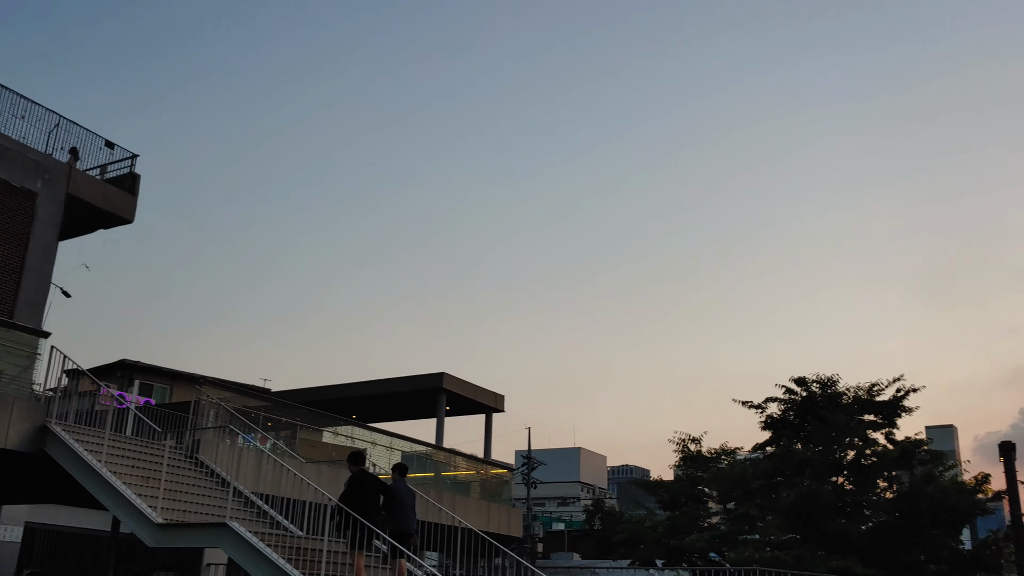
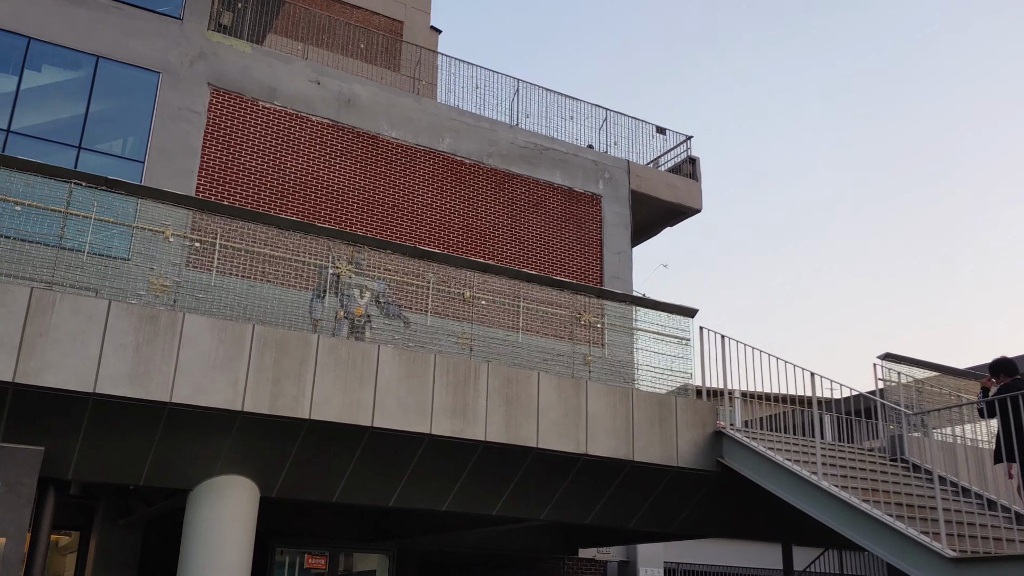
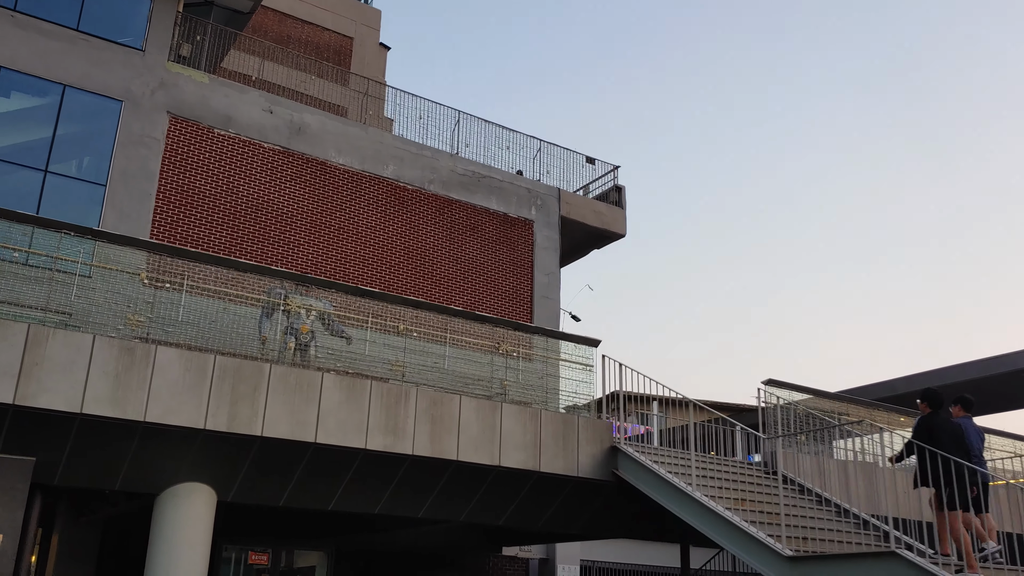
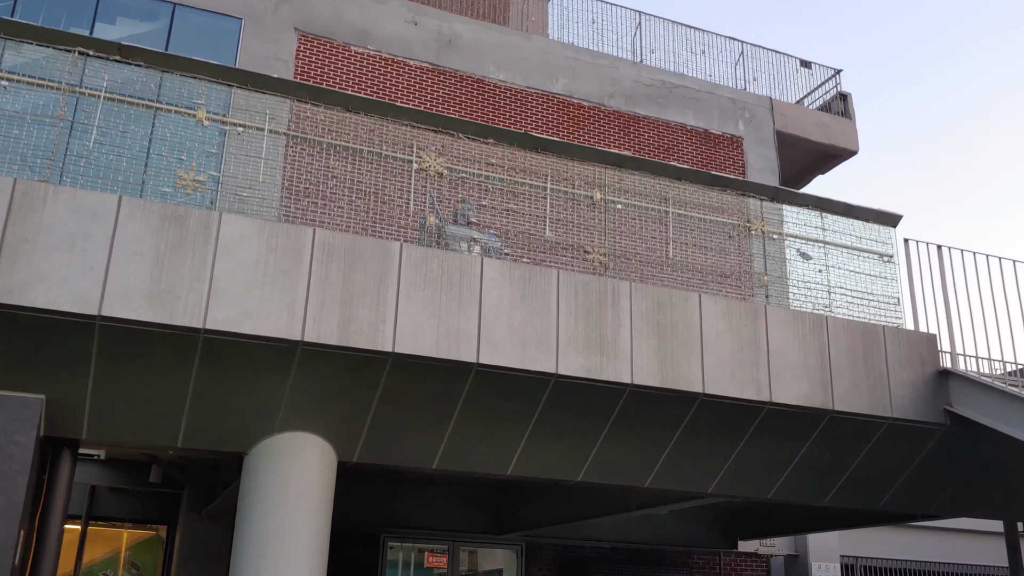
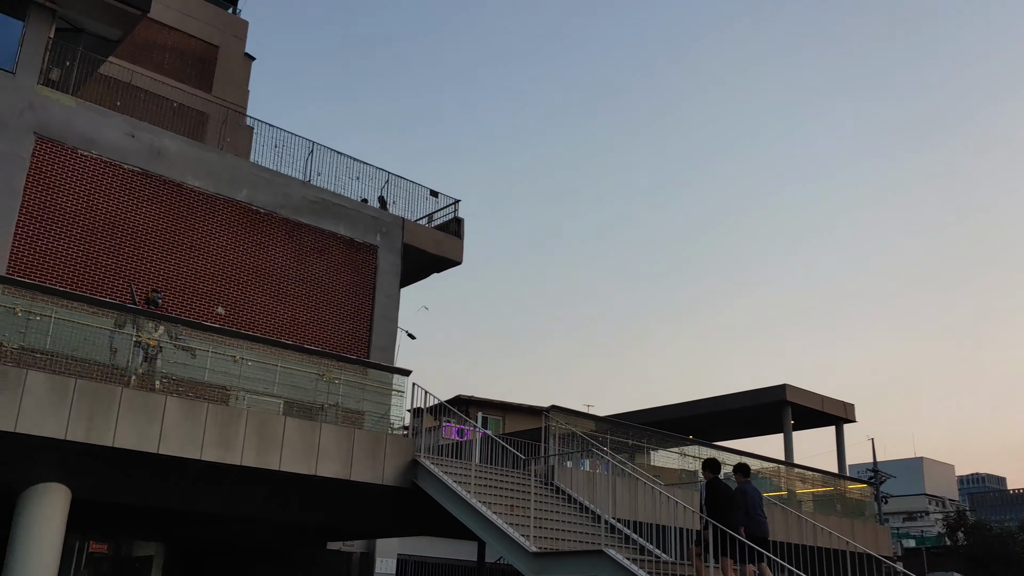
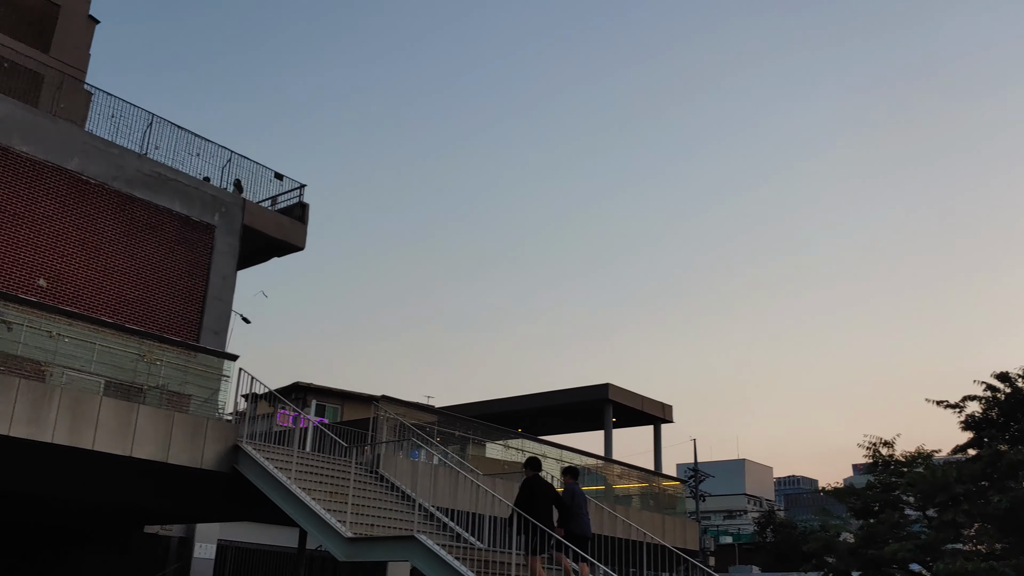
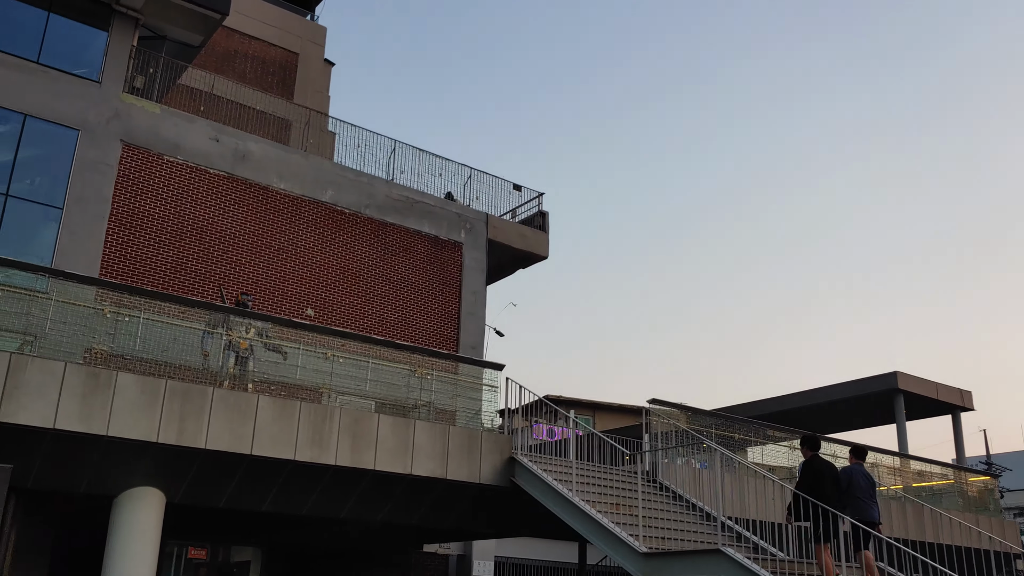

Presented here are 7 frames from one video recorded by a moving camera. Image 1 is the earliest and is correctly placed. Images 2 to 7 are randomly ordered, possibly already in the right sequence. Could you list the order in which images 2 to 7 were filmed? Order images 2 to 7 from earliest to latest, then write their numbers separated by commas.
6, 5, 7, 3, 2, 4
